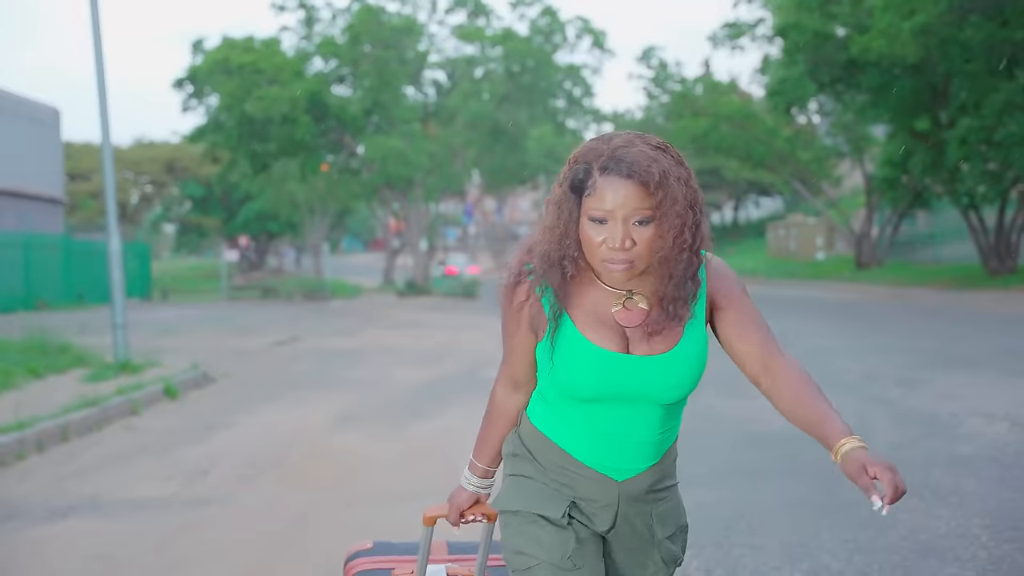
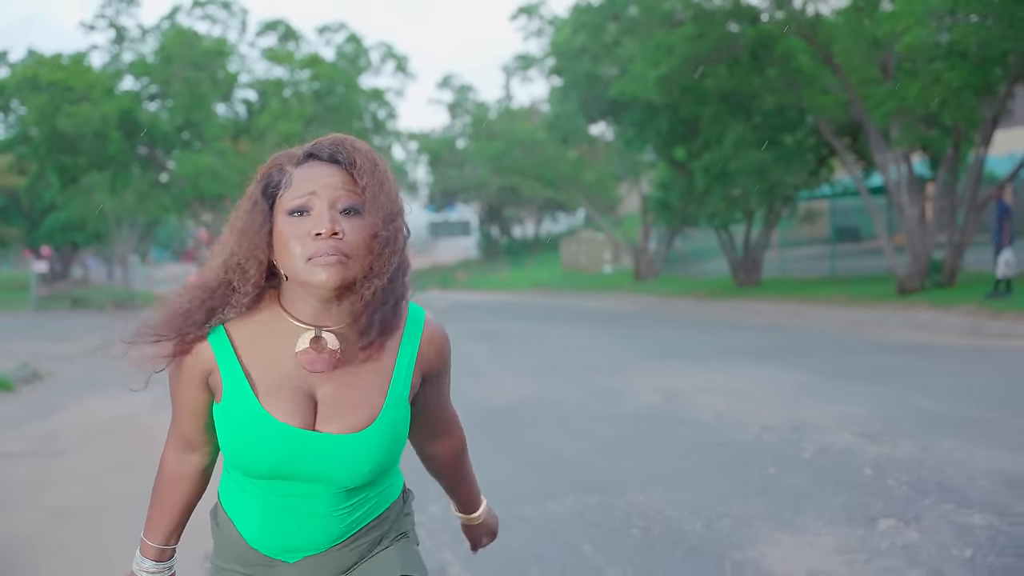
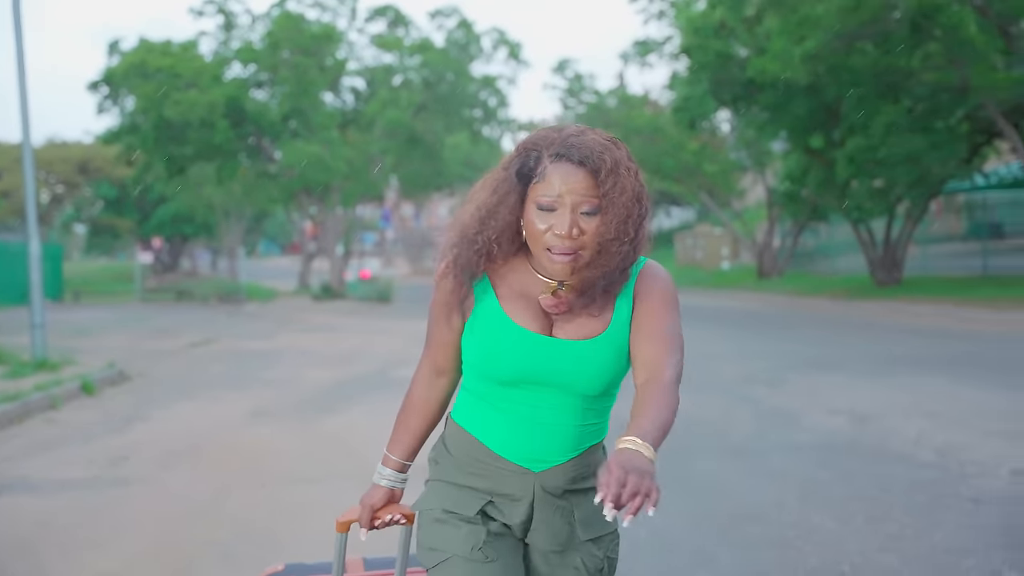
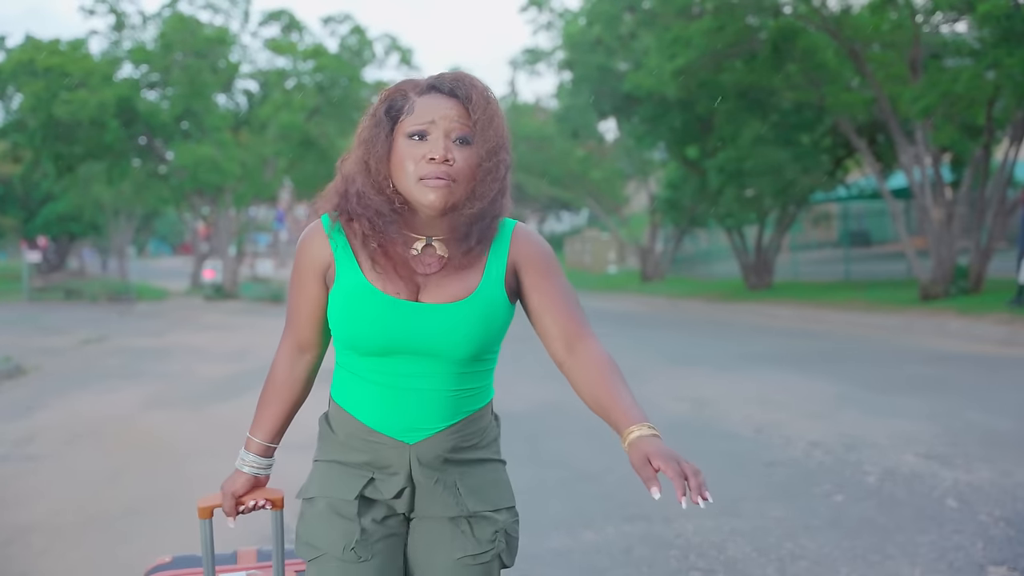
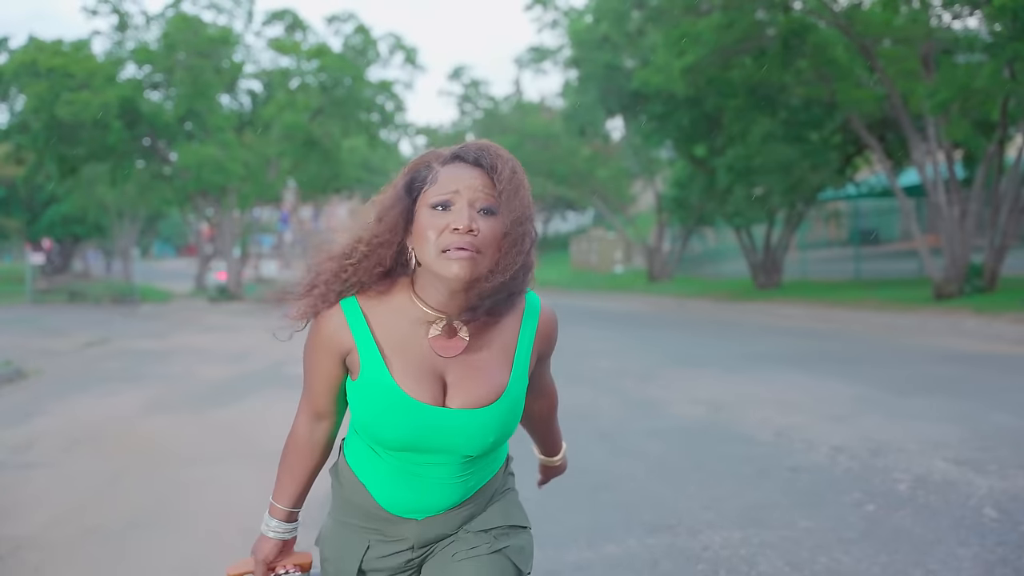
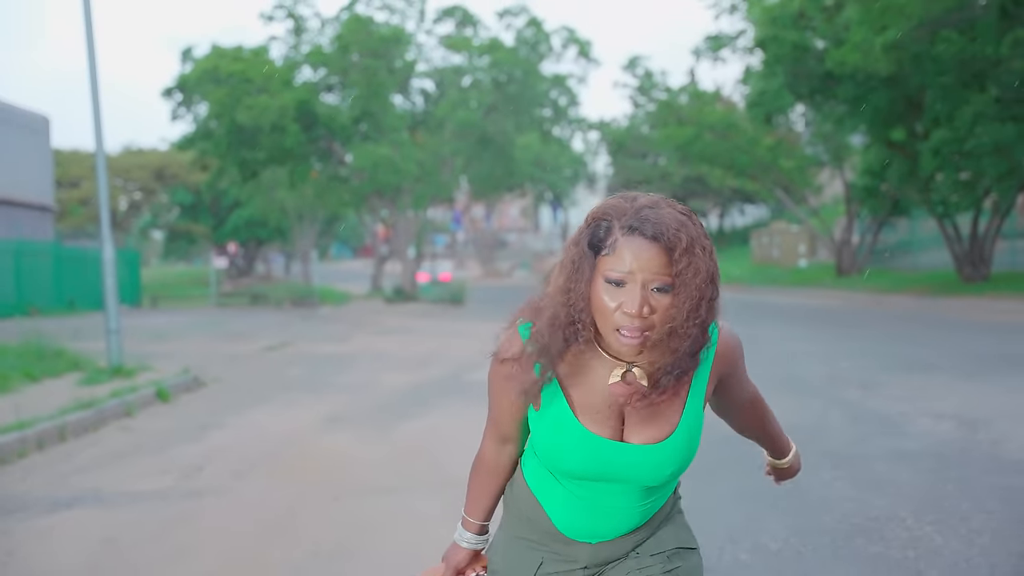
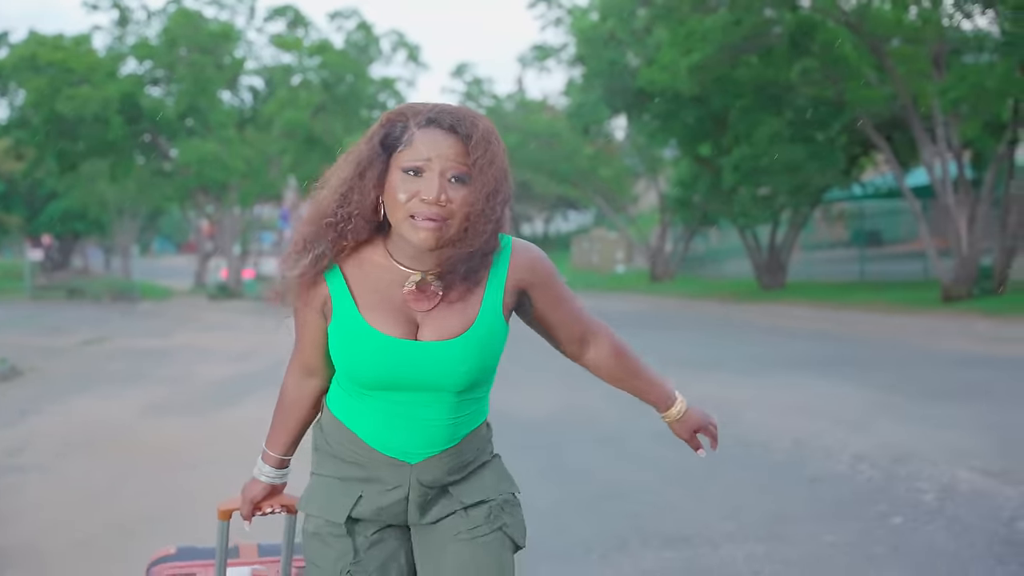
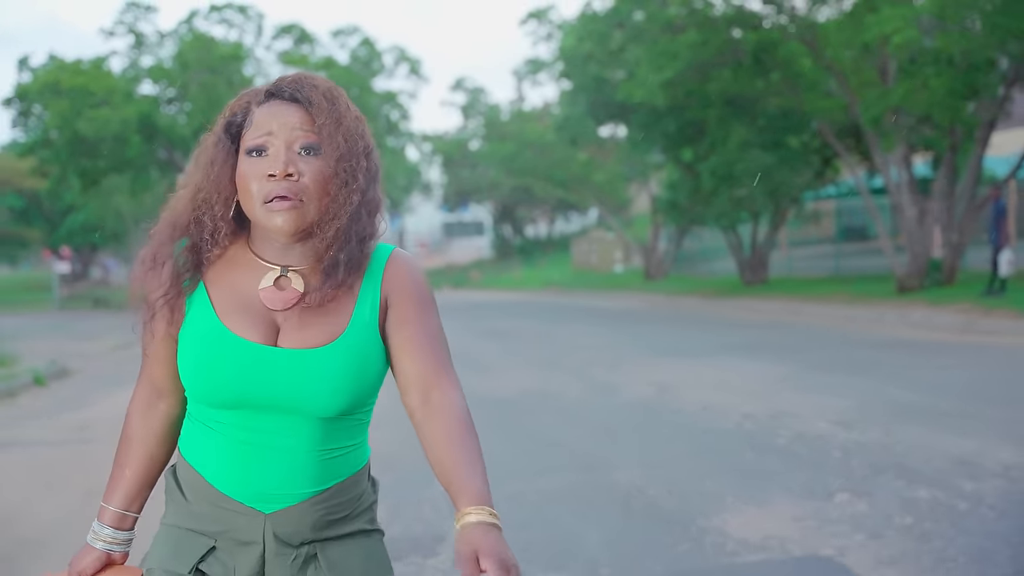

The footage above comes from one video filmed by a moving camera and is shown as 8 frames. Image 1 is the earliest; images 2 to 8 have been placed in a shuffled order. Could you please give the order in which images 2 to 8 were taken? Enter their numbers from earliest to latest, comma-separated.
6, 3, 7, 5, 4, 2, 8
